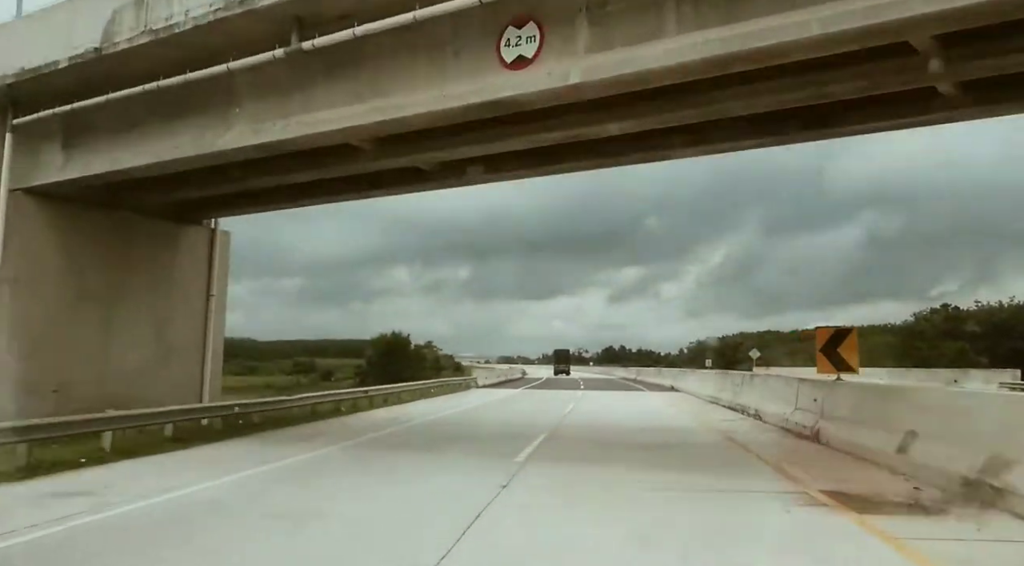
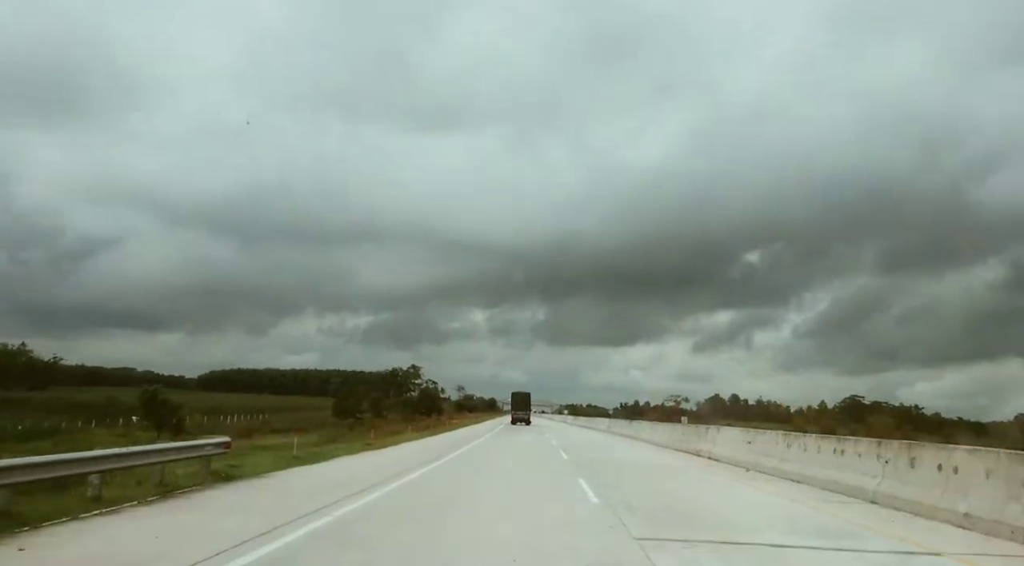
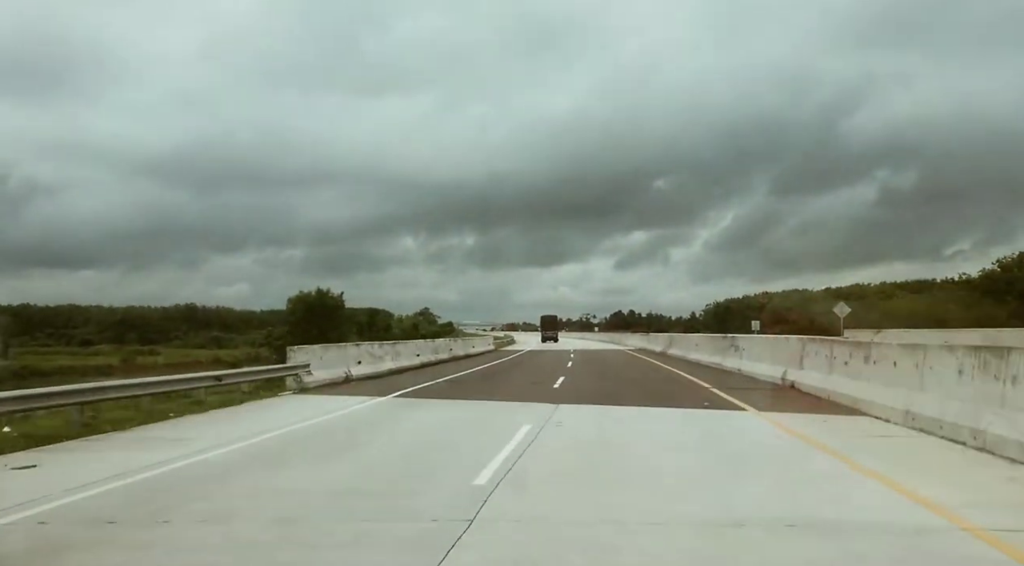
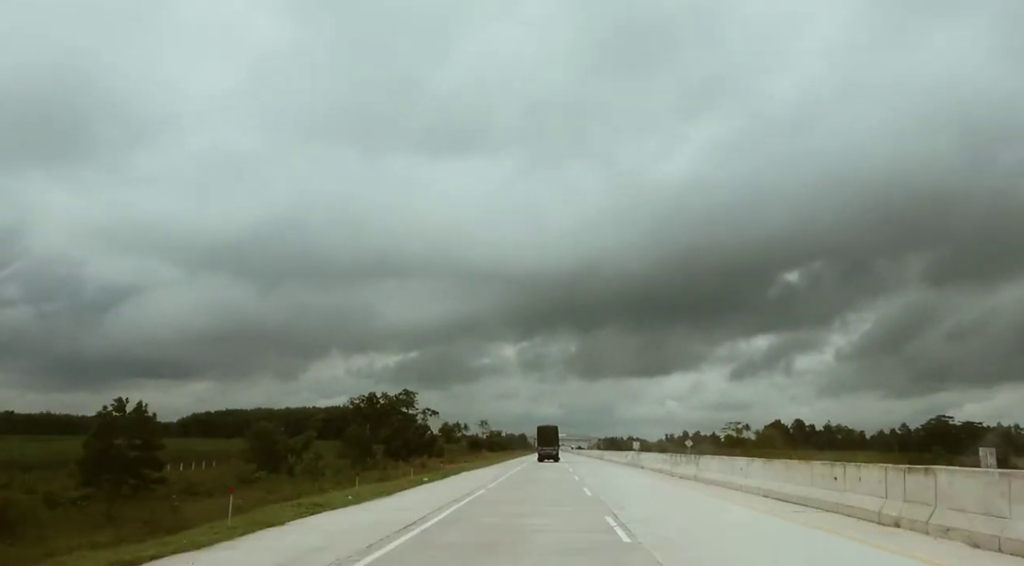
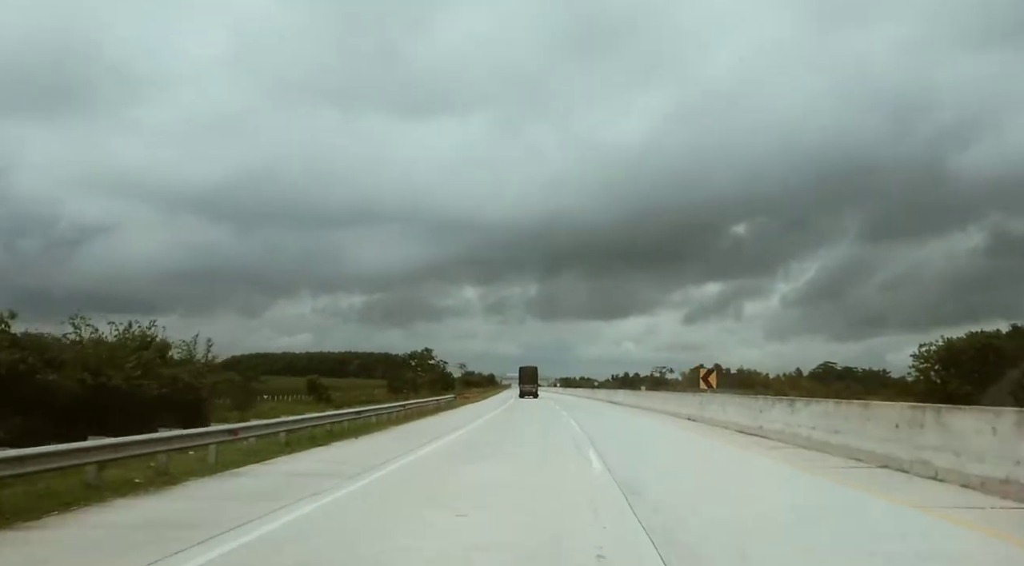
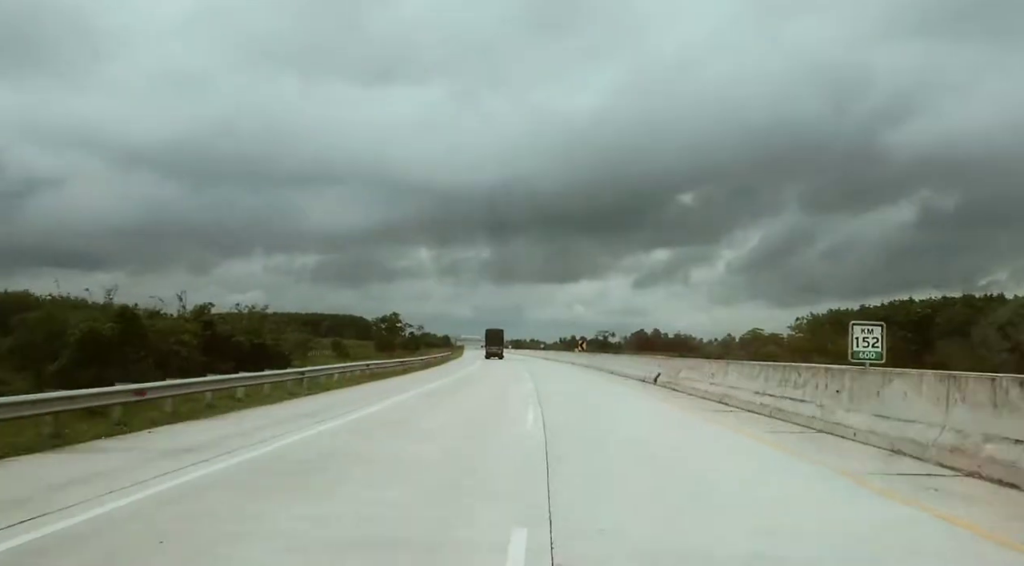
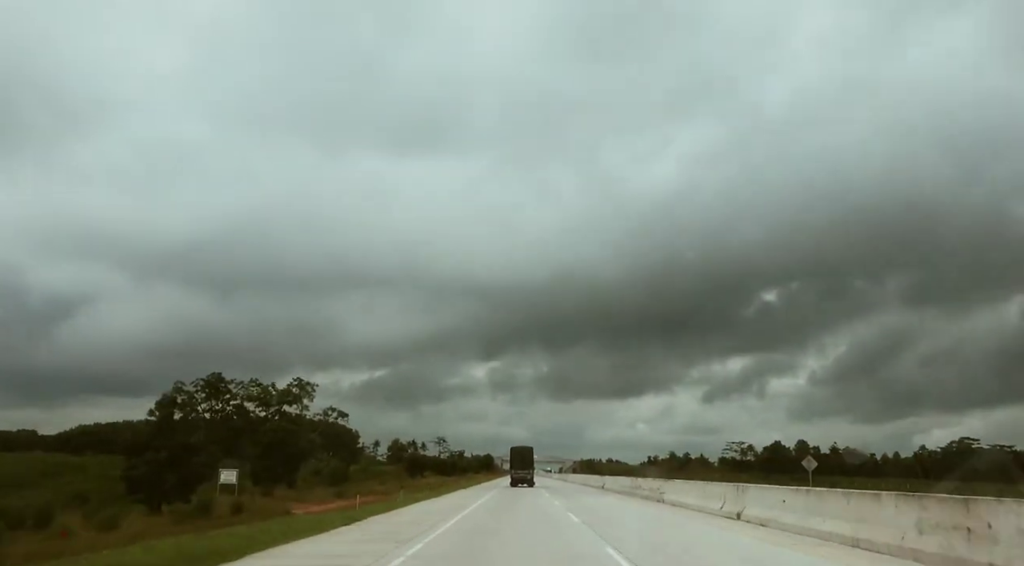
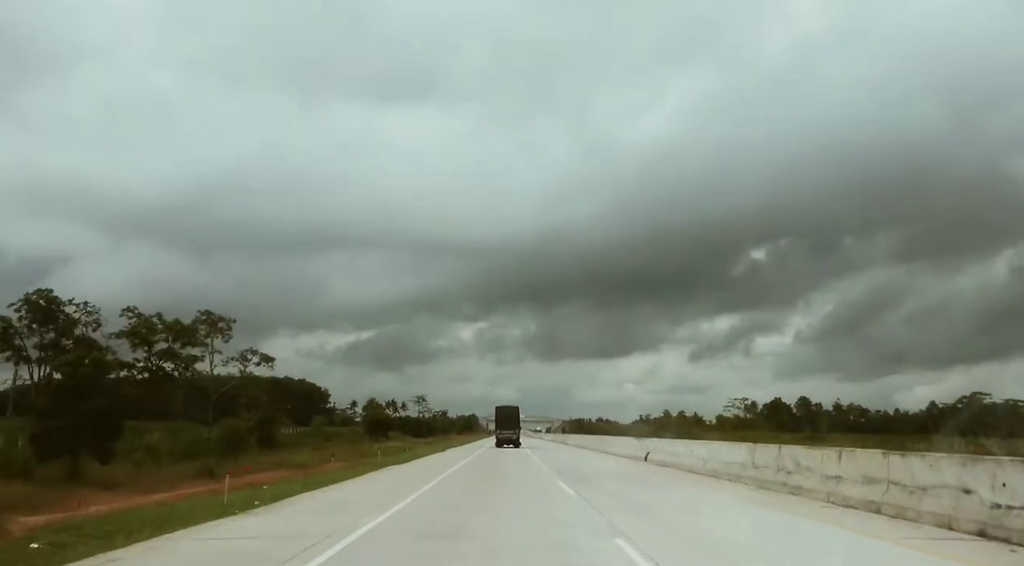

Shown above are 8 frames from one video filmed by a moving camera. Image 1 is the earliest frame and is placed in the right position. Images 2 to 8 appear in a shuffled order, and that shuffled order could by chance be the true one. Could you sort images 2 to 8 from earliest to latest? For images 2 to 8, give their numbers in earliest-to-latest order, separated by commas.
3, 6, 5, 2, 4, 7, 8
